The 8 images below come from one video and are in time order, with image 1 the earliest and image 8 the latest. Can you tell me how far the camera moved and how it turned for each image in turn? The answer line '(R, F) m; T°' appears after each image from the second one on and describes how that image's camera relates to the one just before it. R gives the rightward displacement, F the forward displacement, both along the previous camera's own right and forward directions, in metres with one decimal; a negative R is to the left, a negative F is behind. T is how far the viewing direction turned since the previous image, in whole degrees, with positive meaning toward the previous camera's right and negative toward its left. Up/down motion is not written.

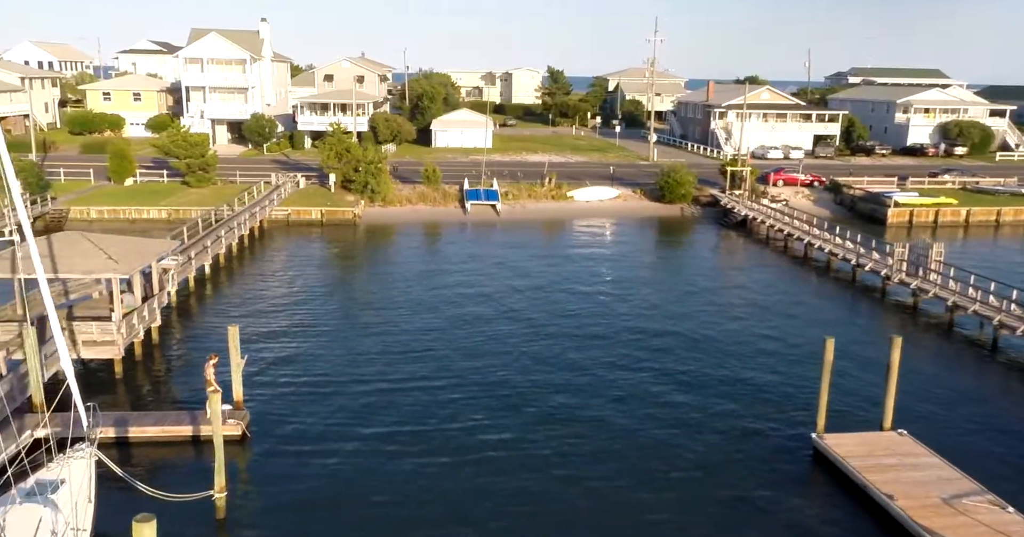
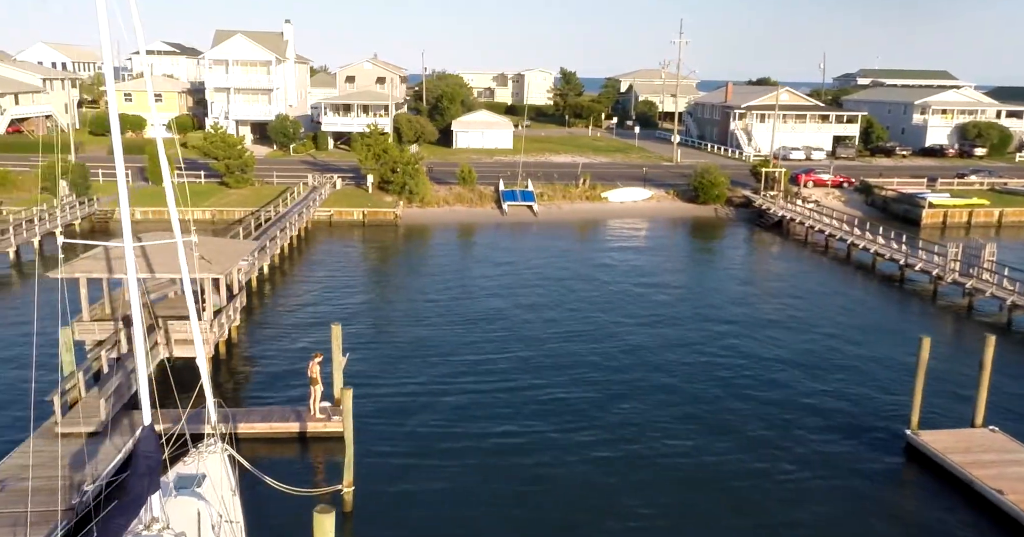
(-2.2, -0.3) m; 0°
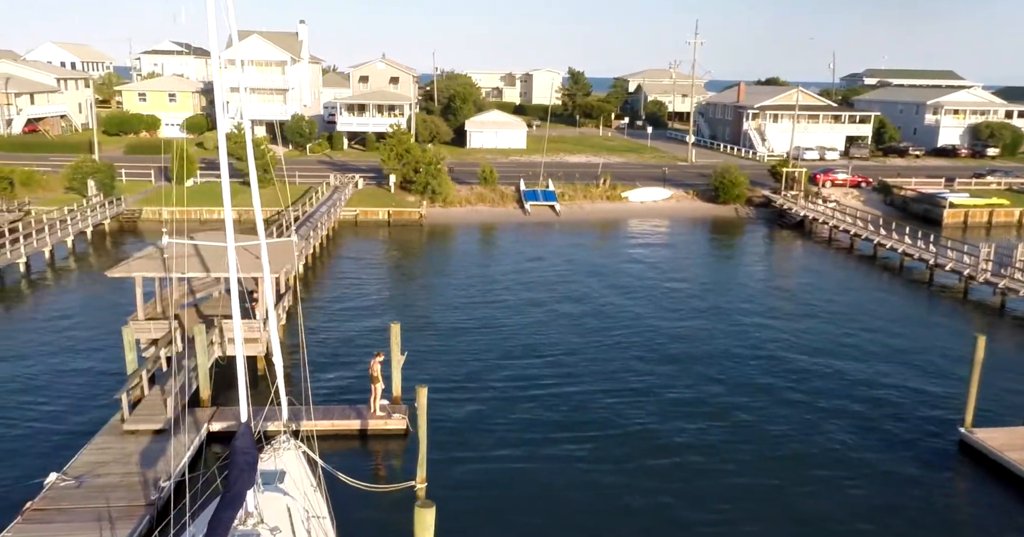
(-1.3, -0.2) m; 0°
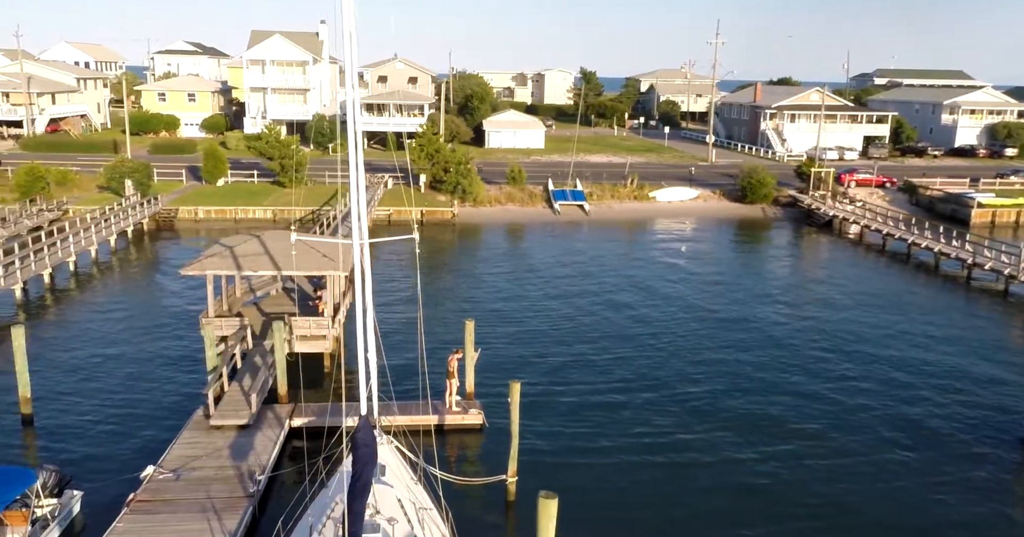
(-1.6, -0.3) m; 0°
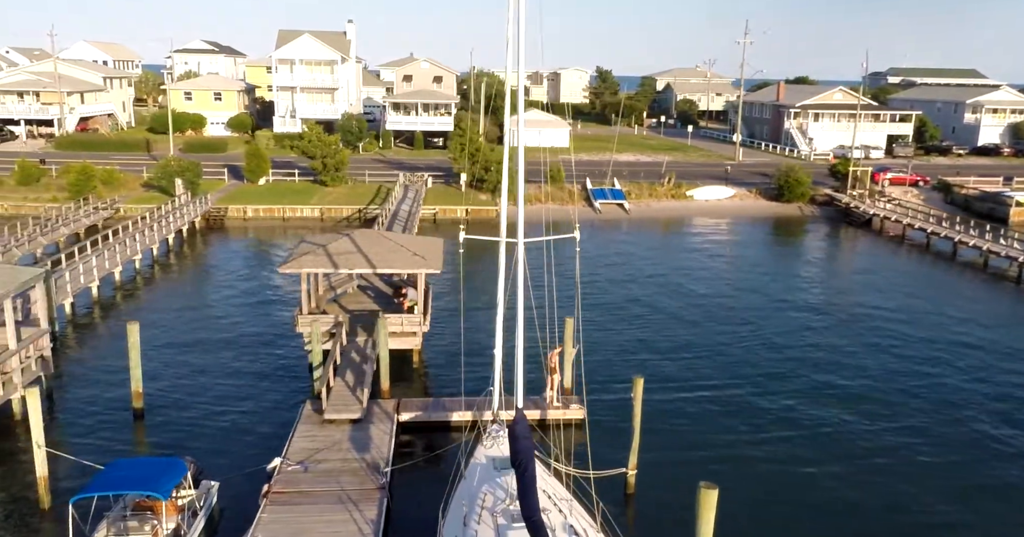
(-2.2, -0.4) m; 0°
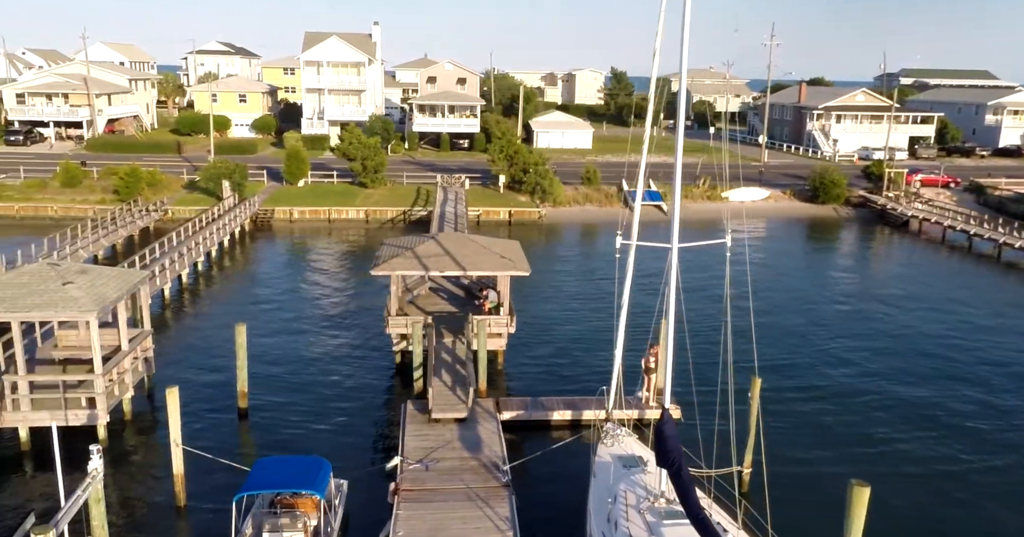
(-2.2, -0.3) m; 0°
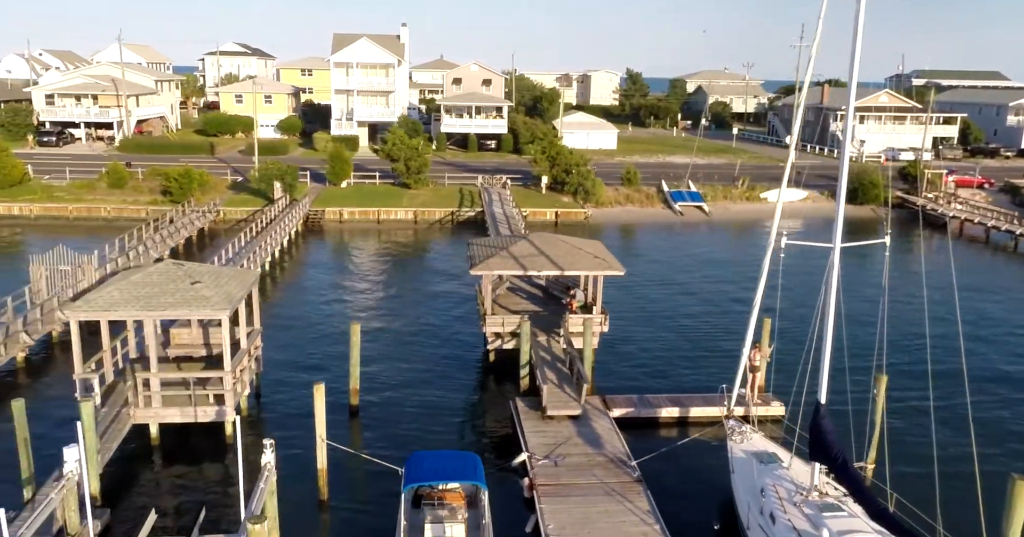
(-2.5, -0.3) m; 0°
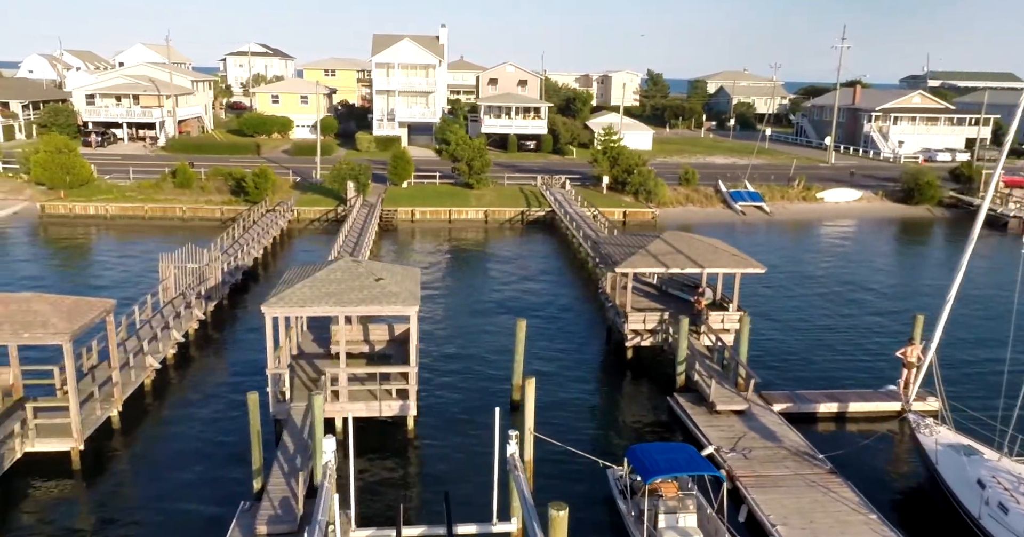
(-3.9, -0.3) m; 0°
